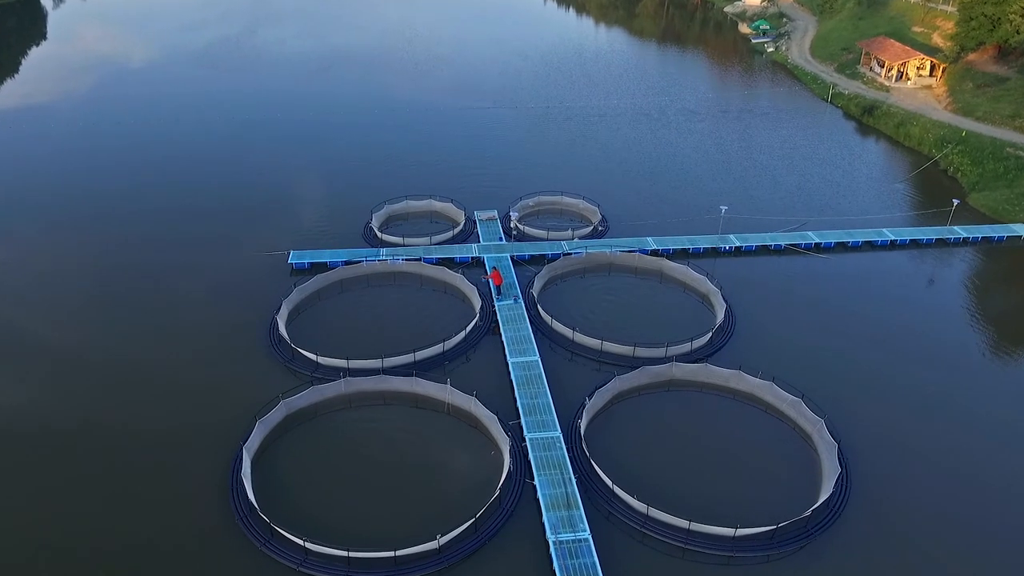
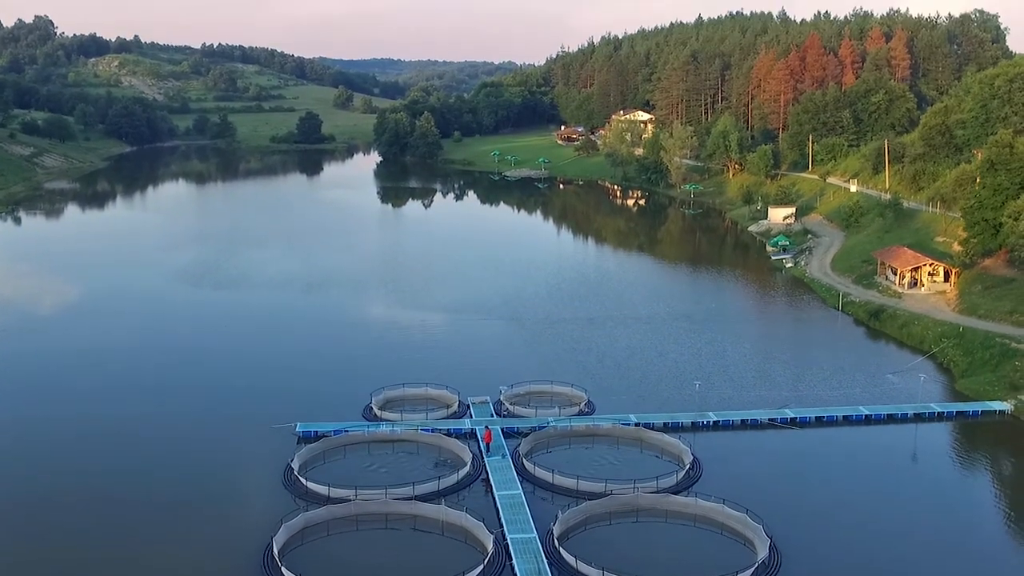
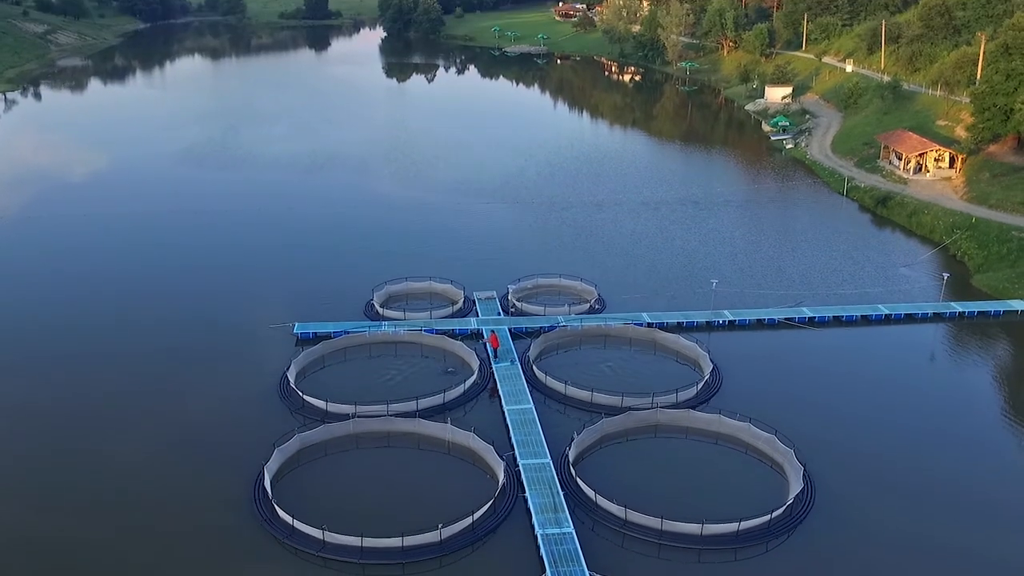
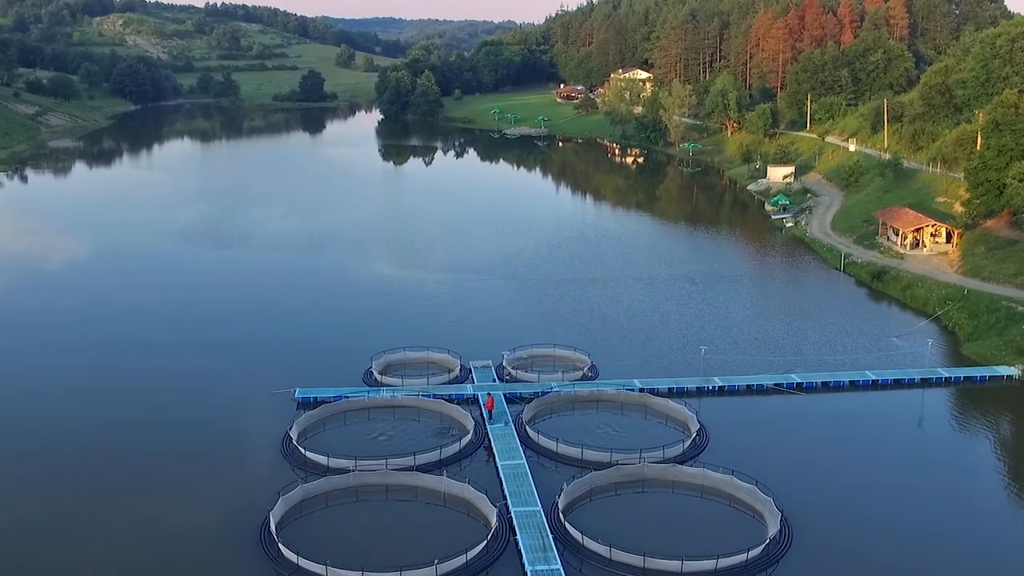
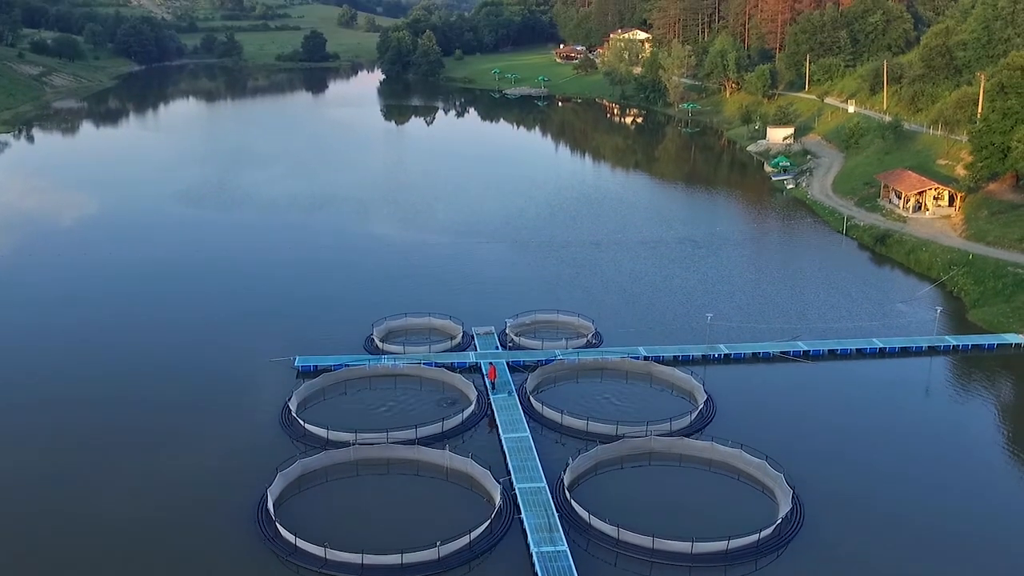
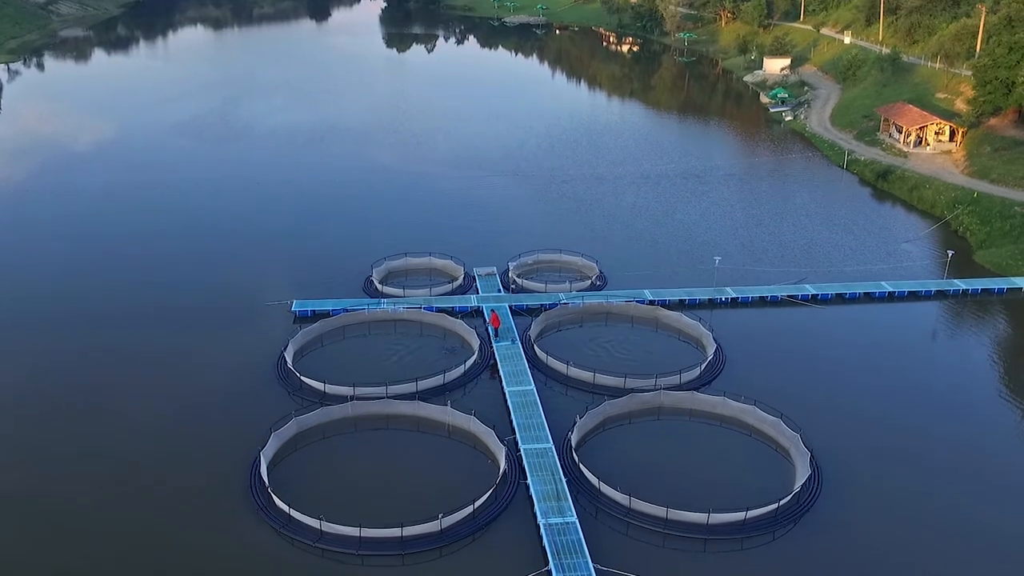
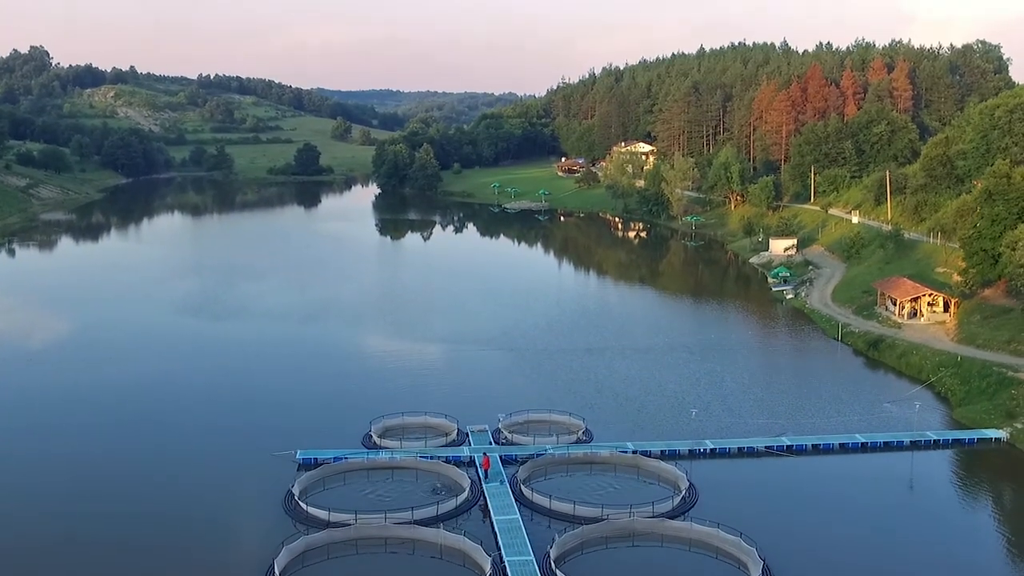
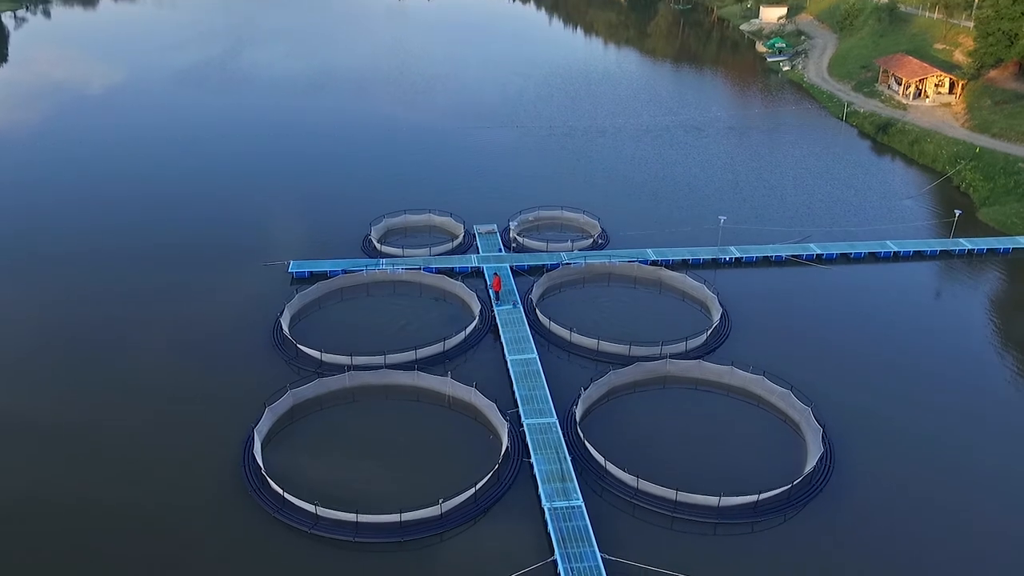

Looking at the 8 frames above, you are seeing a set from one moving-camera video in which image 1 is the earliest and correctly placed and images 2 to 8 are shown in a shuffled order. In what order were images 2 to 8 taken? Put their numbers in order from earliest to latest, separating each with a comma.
8, 6, 3, 5, 4, 2, 7
